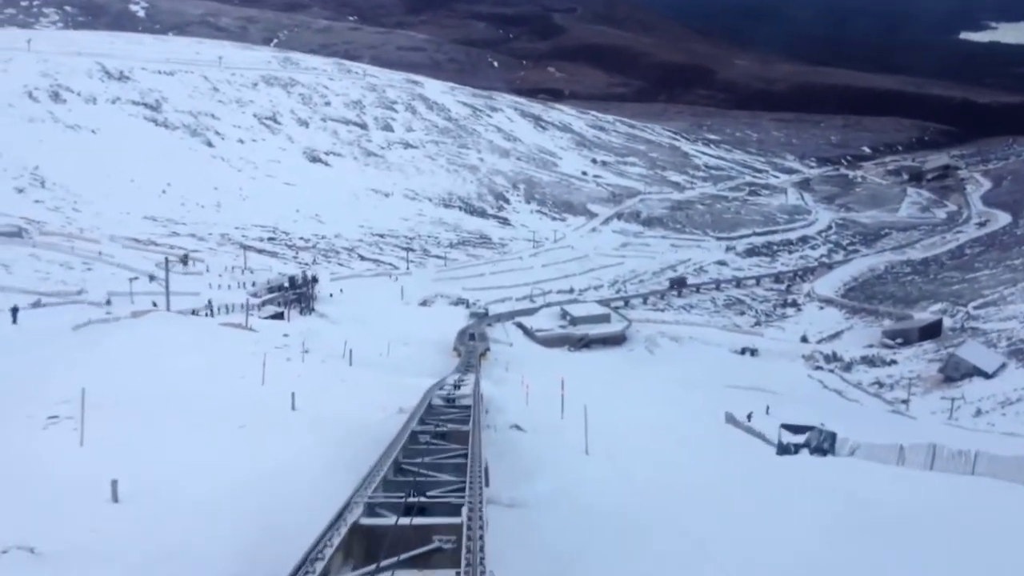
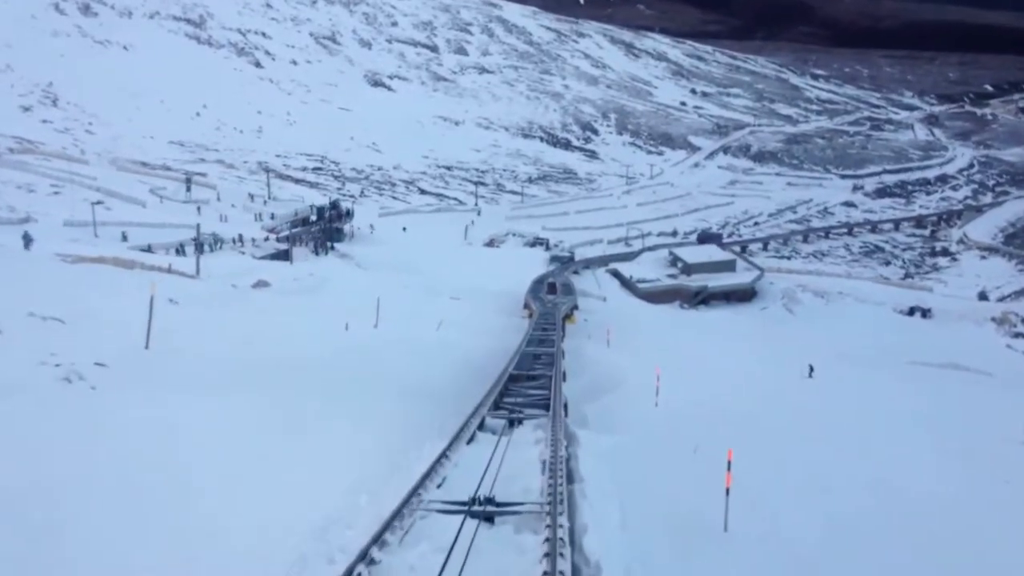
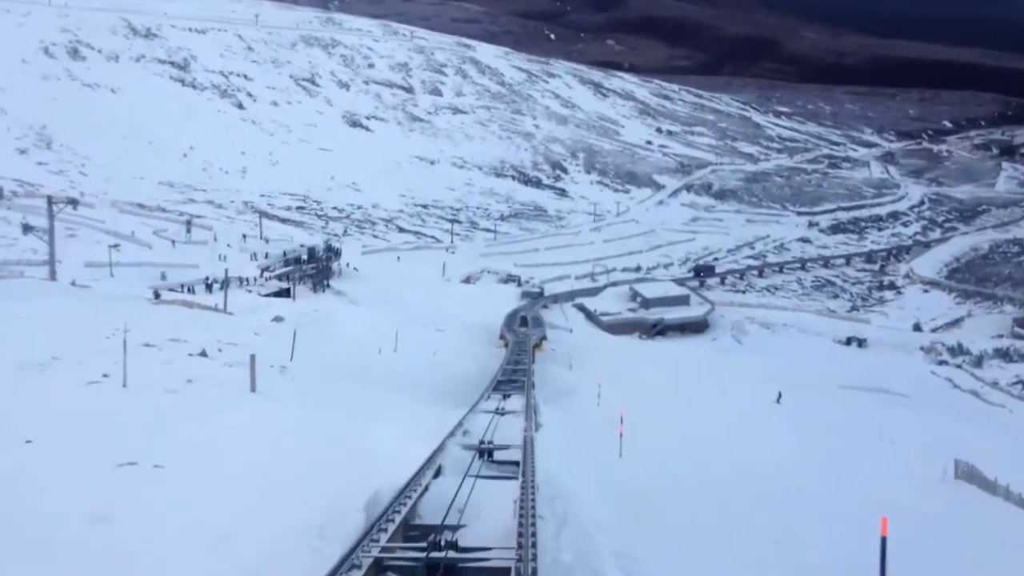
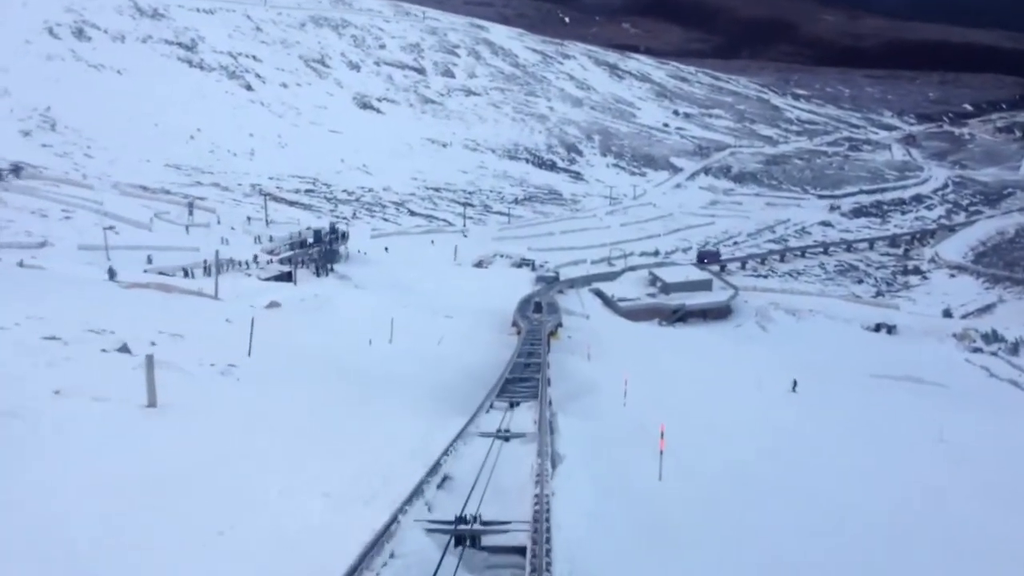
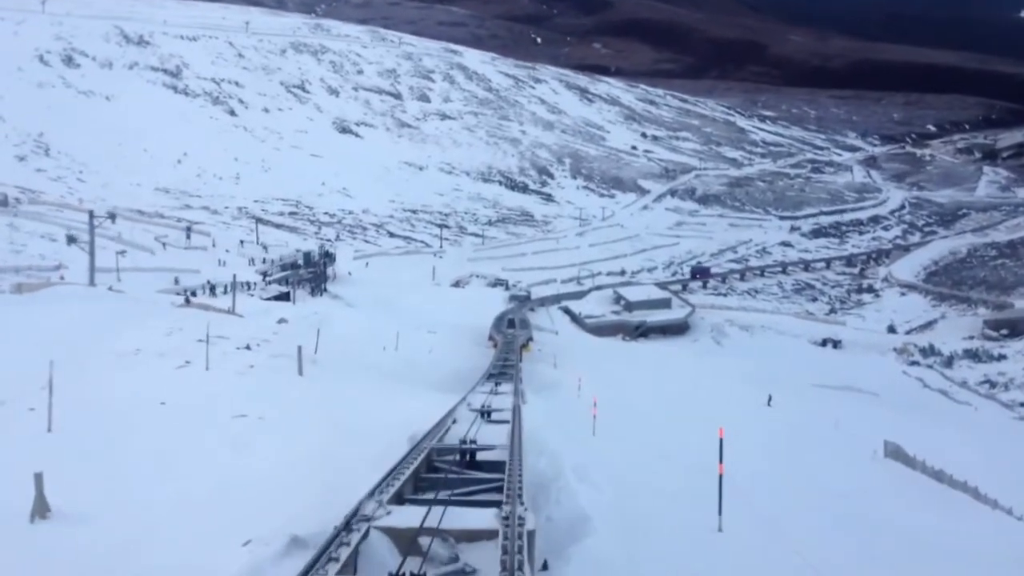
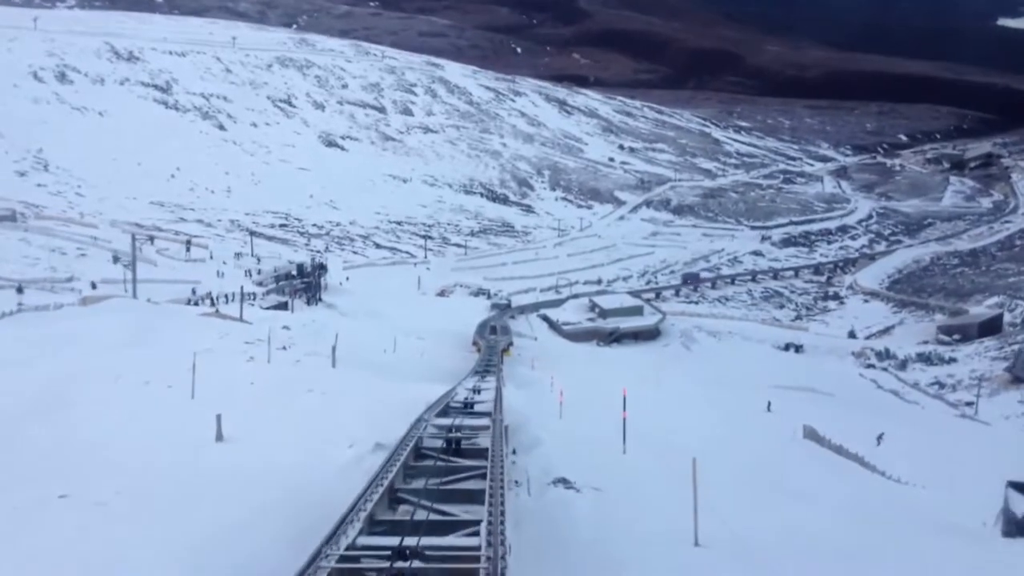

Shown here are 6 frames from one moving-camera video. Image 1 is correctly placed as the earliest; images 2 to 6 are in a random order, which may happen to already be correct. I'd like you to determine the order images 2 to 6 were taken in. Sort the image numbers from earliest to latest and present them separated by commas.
6, 5, 3, 4, 2
